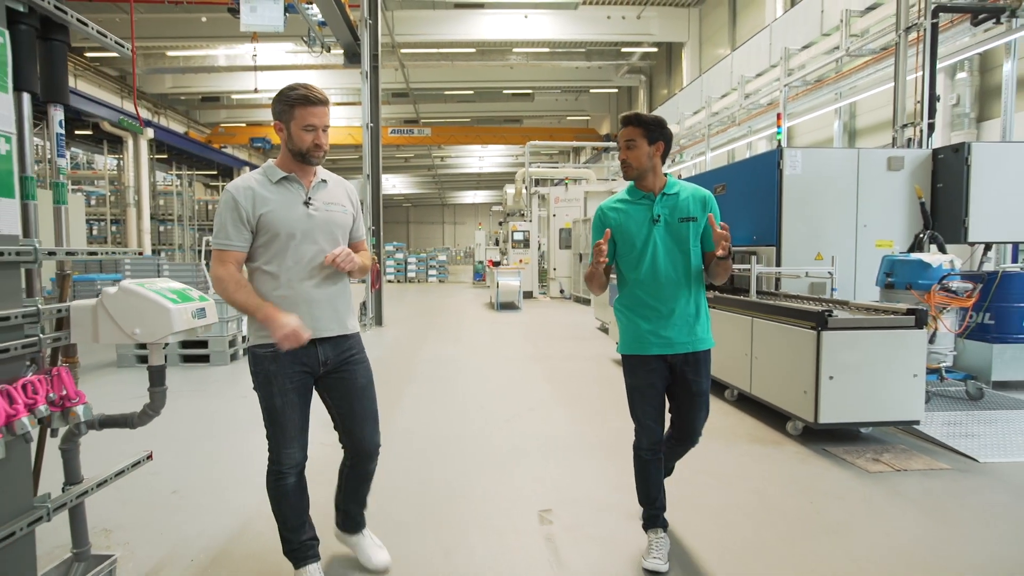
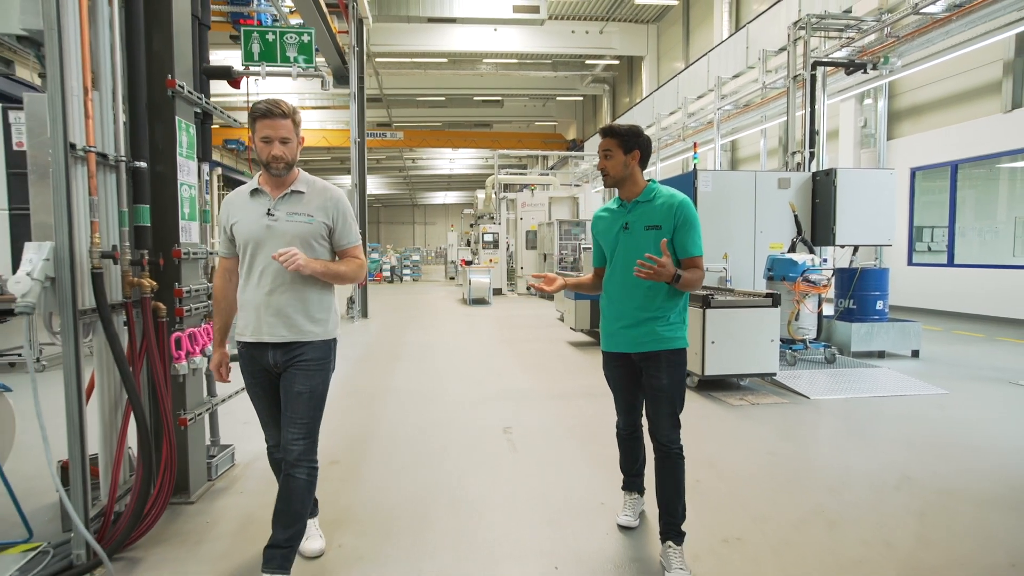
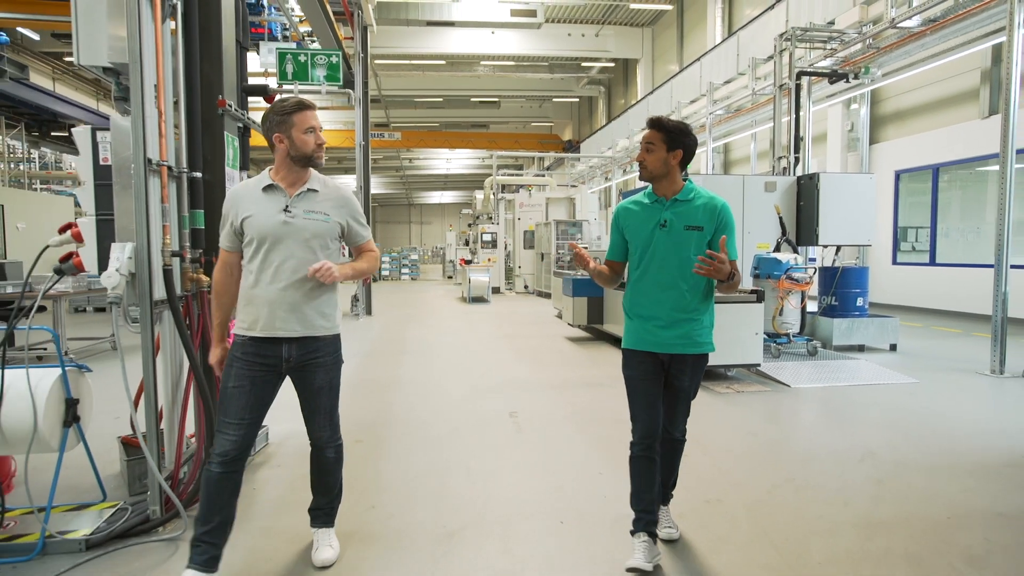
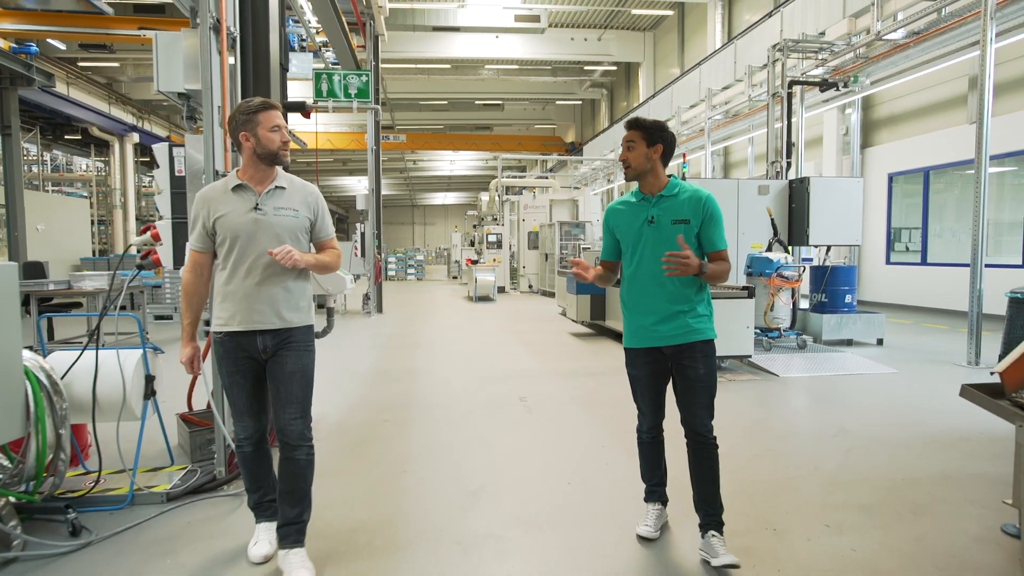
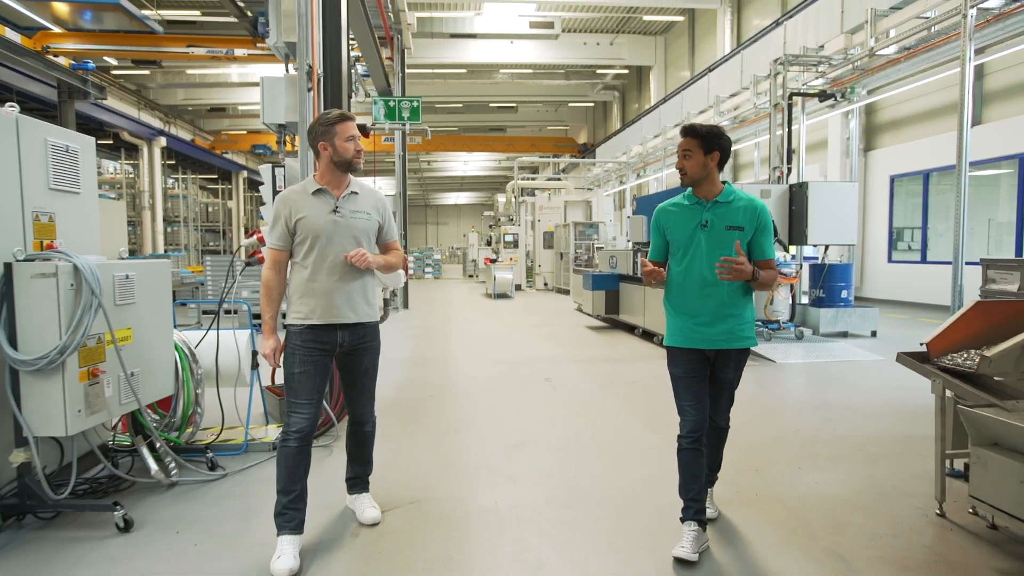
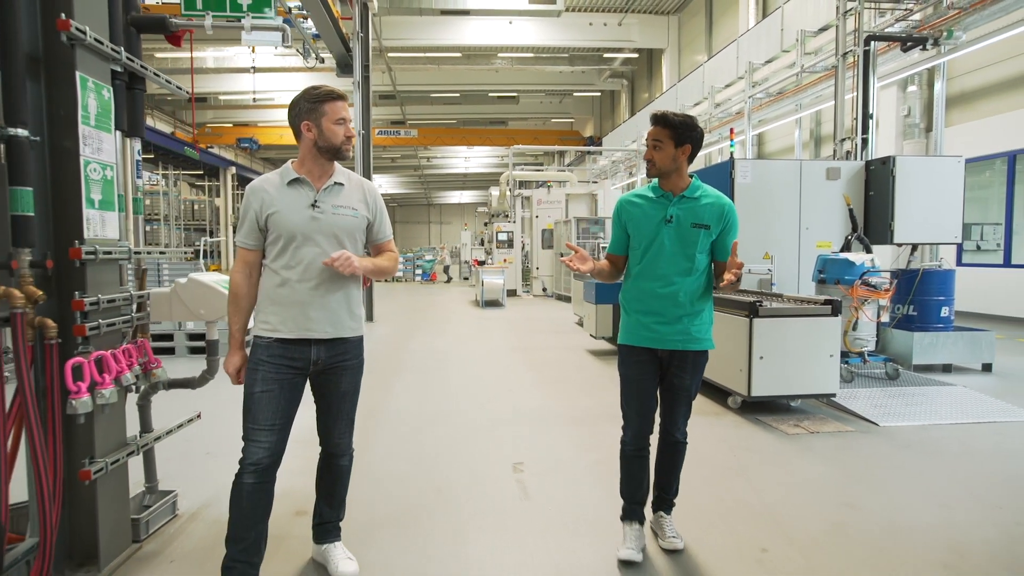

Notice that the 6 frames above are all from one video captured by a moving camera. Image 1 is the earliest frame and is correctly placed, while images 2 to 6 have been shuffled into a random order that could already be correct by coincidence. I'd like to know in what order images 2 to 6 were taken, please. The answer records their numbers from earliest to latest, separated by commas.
6, 2, 3, 4, 5
